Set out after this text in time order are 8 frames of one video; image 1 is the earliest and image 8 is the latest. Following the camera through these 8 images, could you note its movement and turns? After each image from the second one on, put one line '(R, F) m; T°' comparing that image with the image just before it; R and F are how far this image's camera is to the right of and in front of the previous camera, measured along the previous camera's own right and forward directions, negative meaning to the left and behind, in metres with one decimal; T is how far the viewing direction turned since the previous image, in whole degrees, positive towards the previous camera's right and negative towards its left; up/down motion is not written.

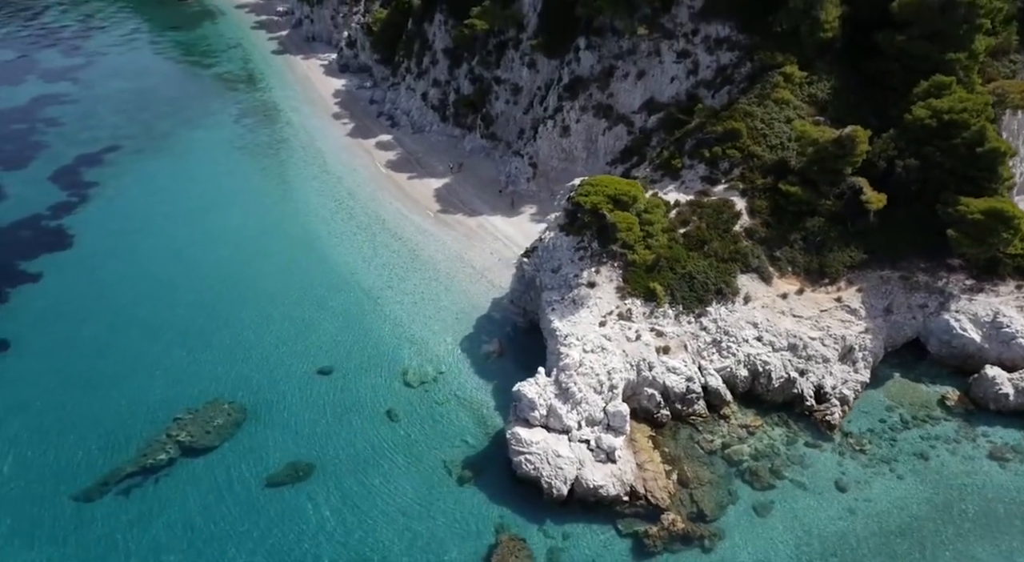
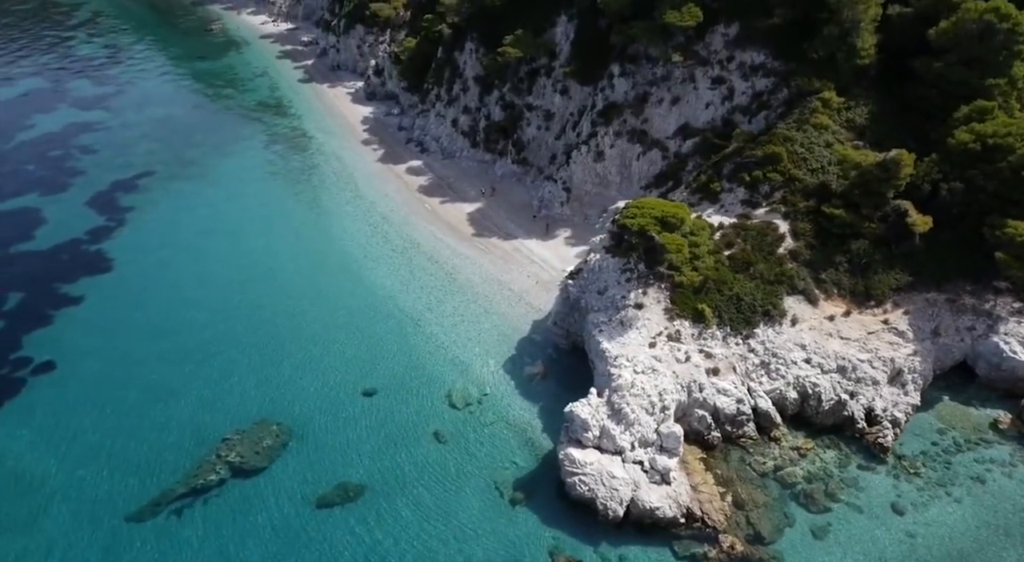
(-1.7, -0.2) m; 0°
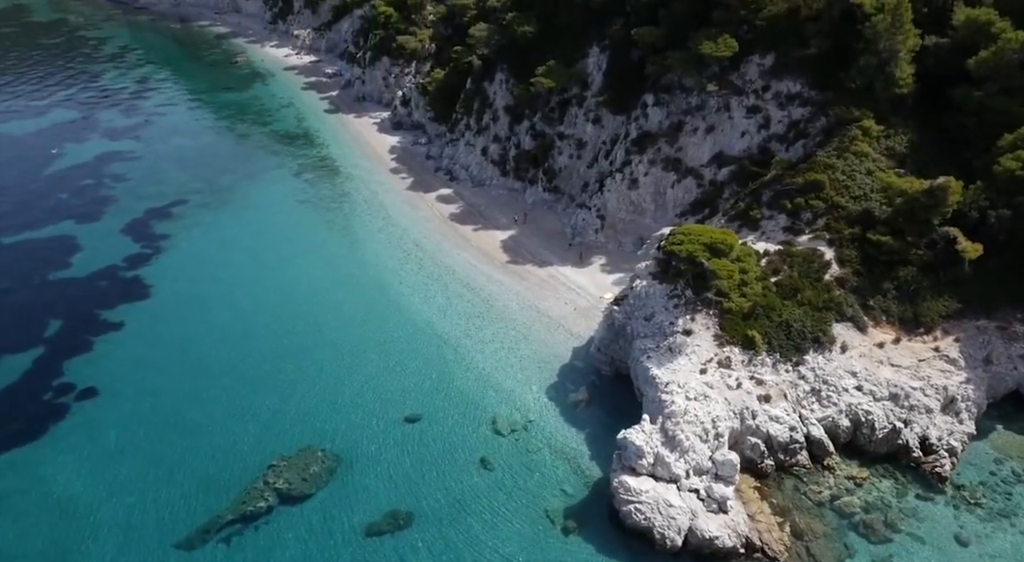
(-1.7, 0.0) m; 0°
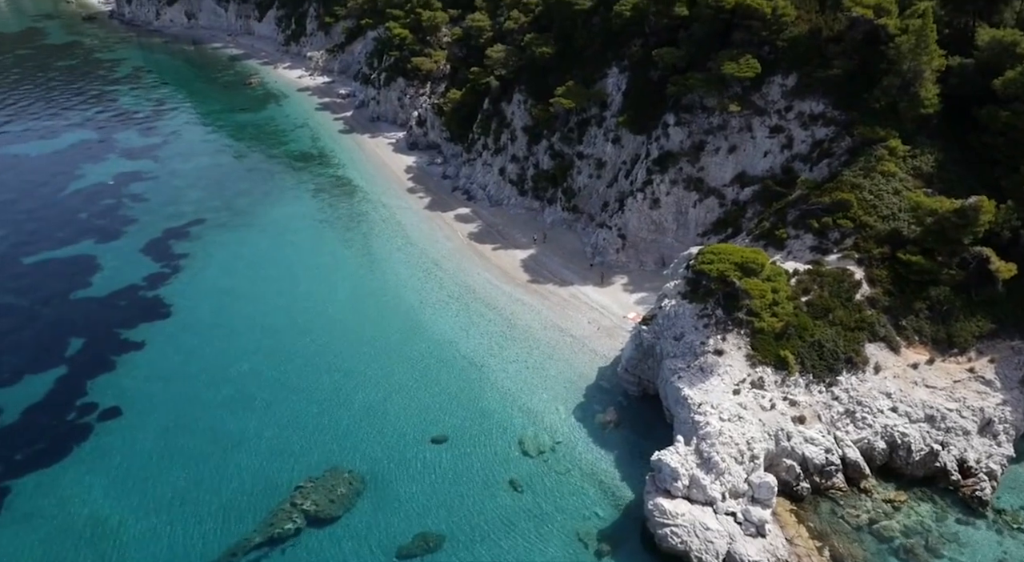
(-1.1, +0.1) m; 0°
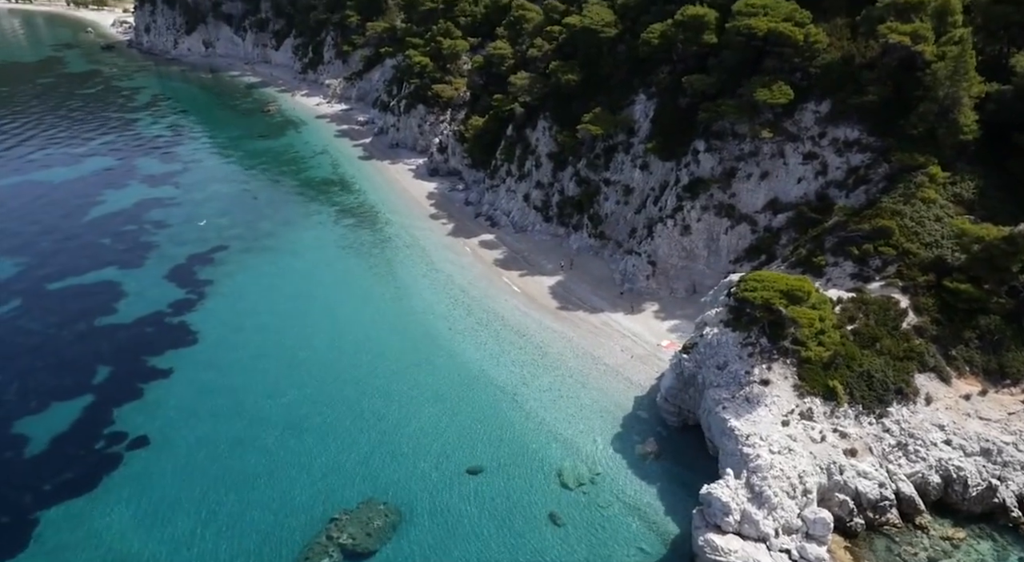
(-1.4, +0.4) m; 0°
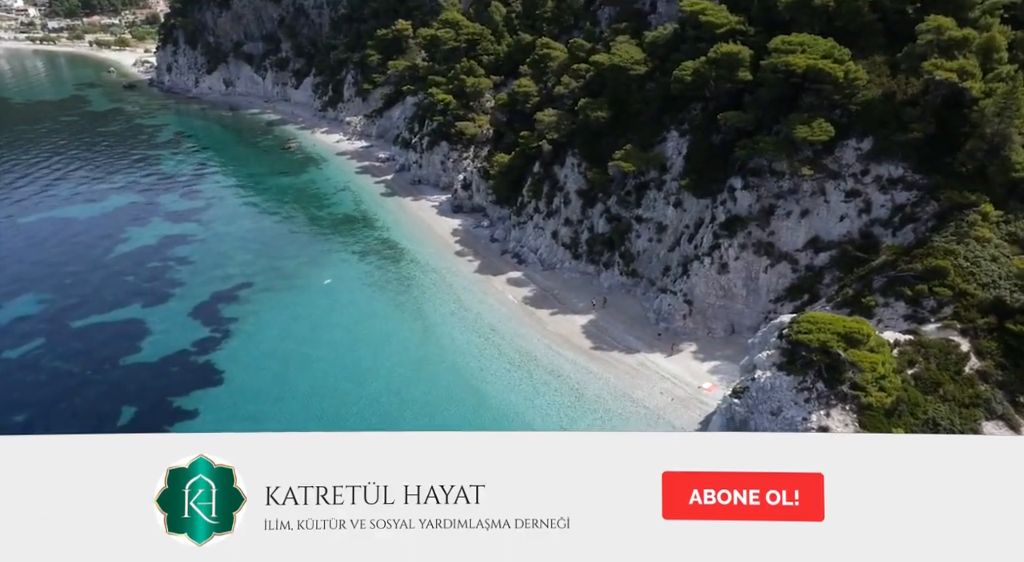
(-1.4, +0.8) m; -1°
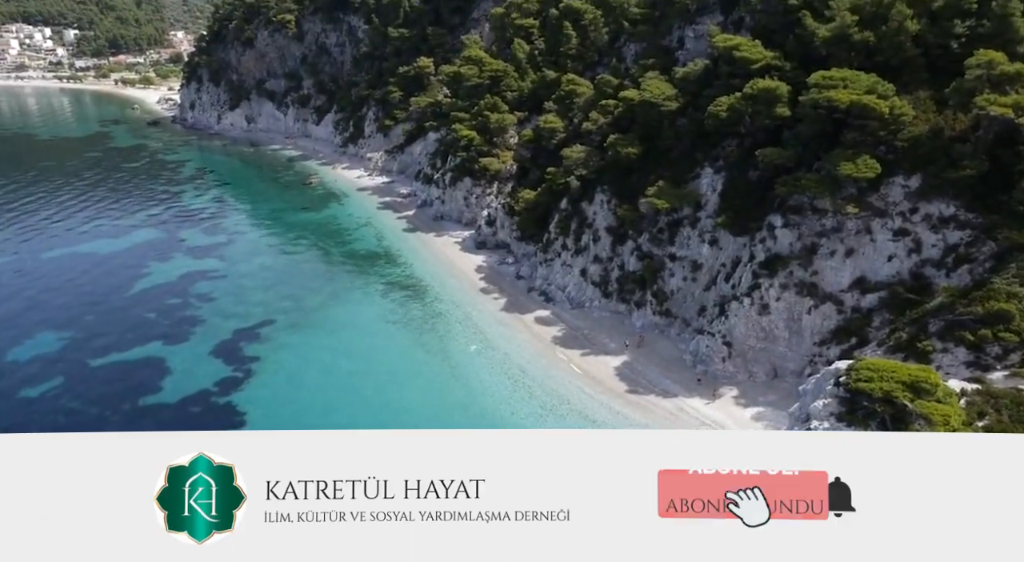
(-1.0, +1.1) m; -1°
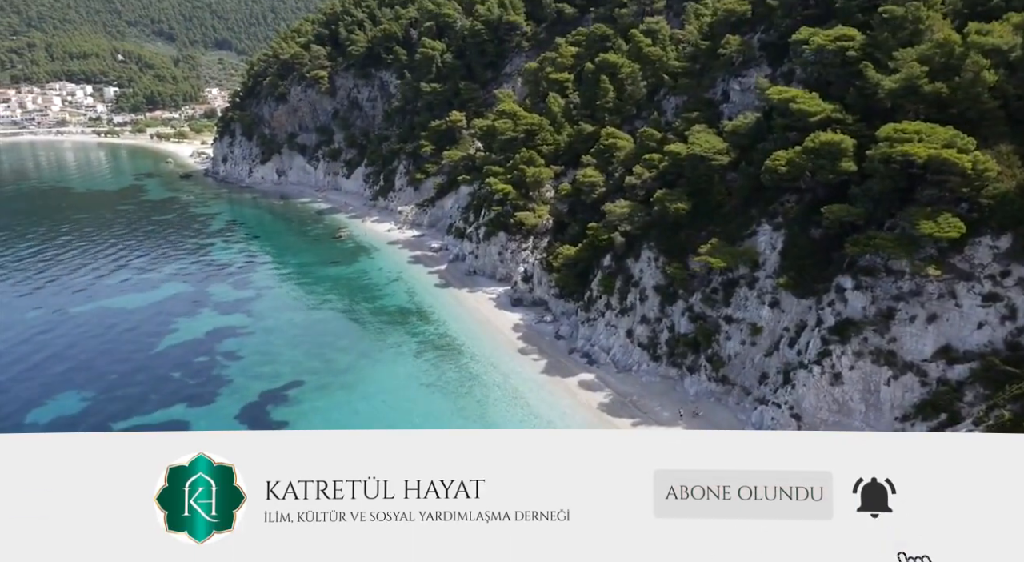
(-1.4, +2.1) m; -2°
